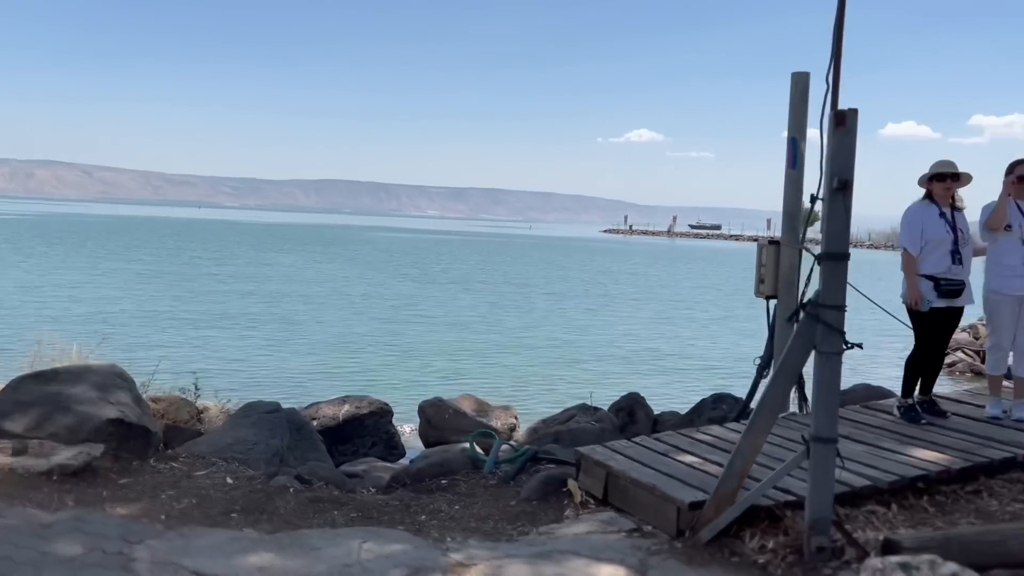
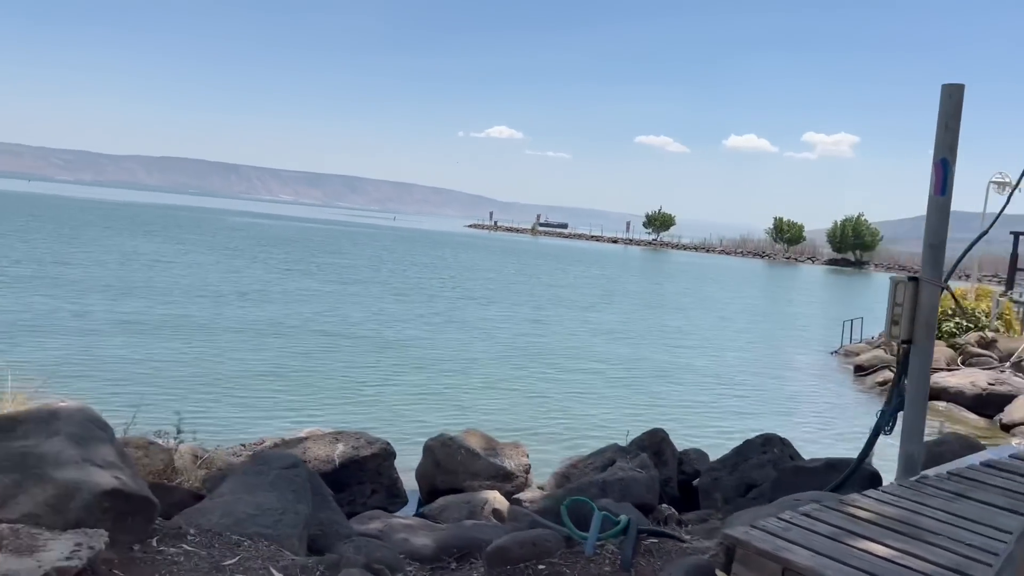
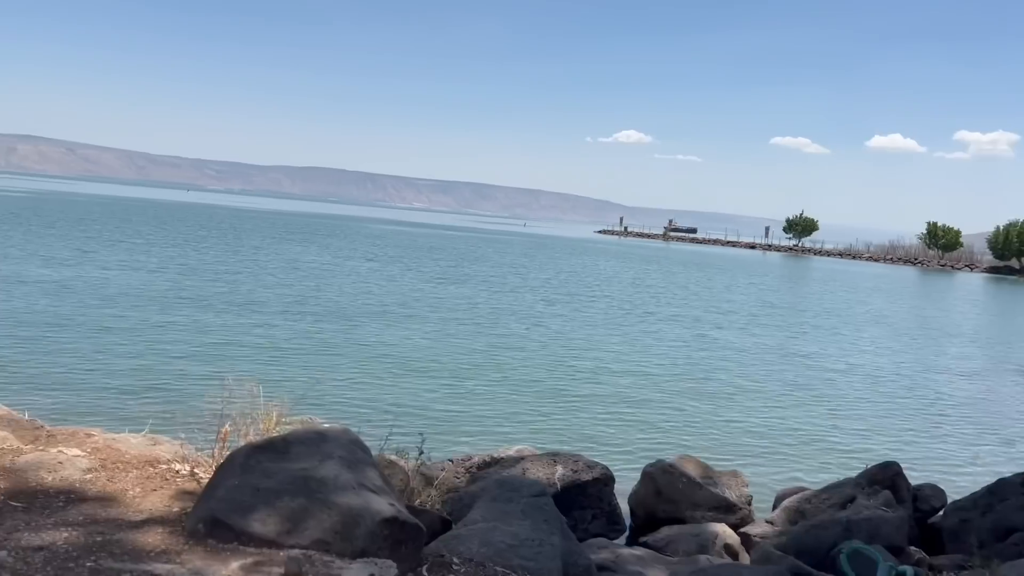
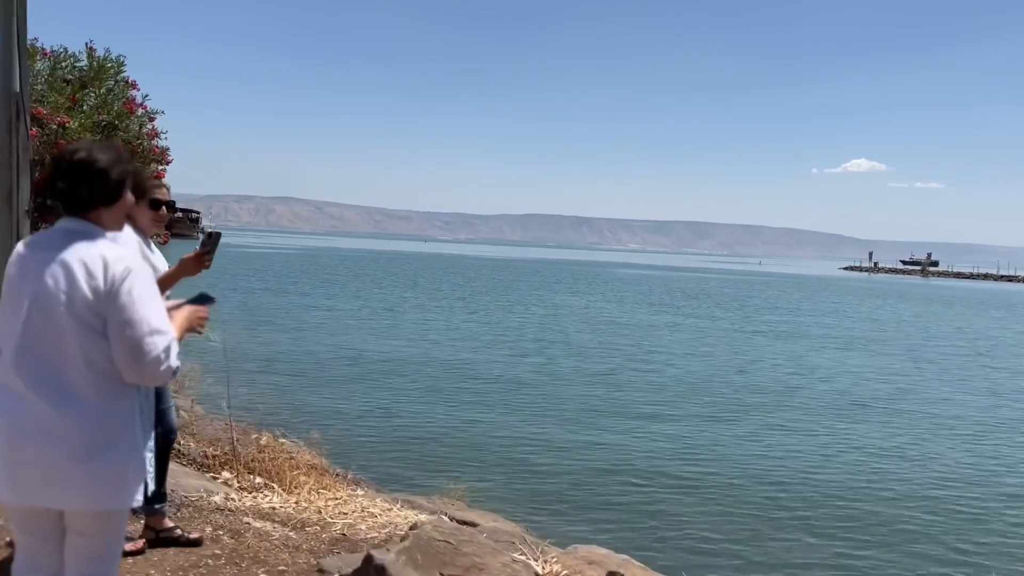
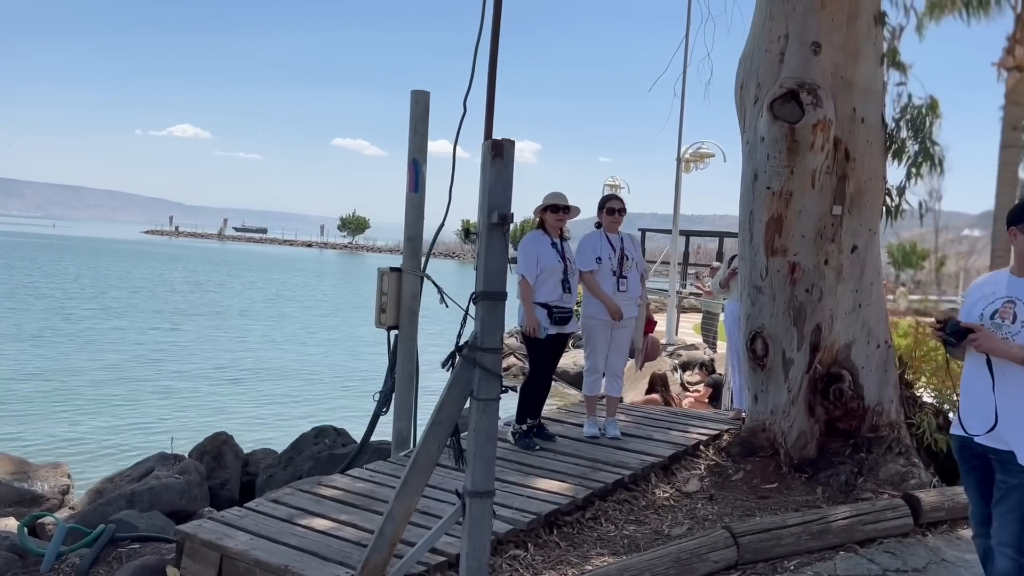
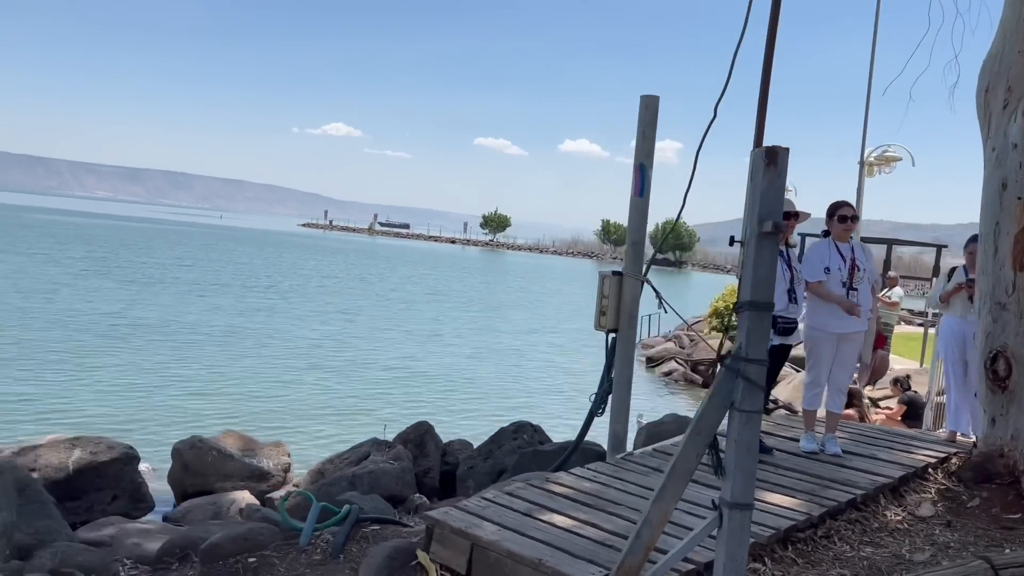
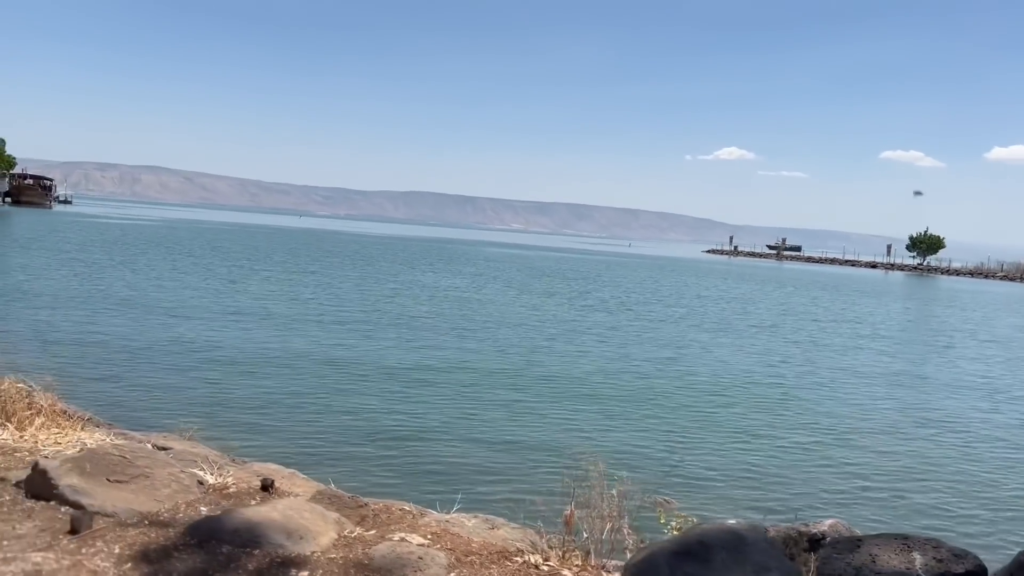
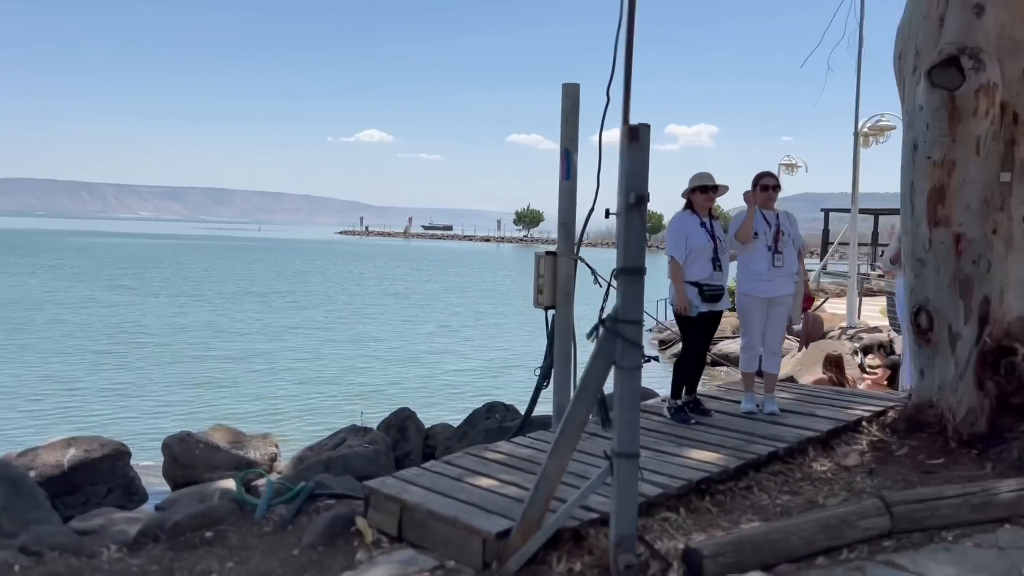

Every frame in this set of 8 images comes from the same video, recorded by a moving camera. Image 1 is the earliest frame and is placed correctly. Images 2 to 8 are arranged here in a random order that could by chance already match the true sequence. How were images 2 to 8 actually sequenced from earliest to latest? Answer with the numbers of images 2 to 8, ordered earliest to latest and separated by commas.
8, 5, 6, 2, 3, 7, 4
